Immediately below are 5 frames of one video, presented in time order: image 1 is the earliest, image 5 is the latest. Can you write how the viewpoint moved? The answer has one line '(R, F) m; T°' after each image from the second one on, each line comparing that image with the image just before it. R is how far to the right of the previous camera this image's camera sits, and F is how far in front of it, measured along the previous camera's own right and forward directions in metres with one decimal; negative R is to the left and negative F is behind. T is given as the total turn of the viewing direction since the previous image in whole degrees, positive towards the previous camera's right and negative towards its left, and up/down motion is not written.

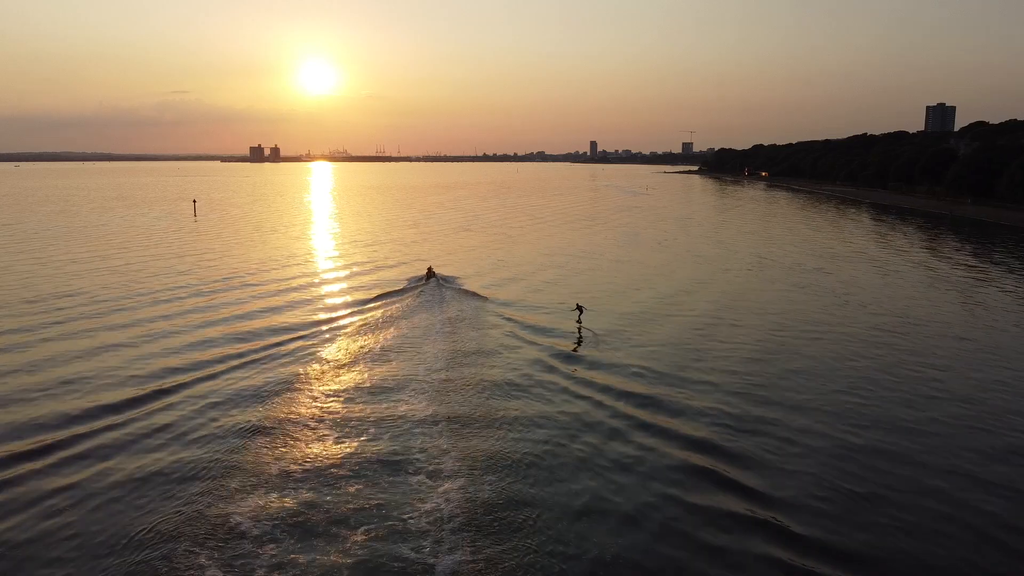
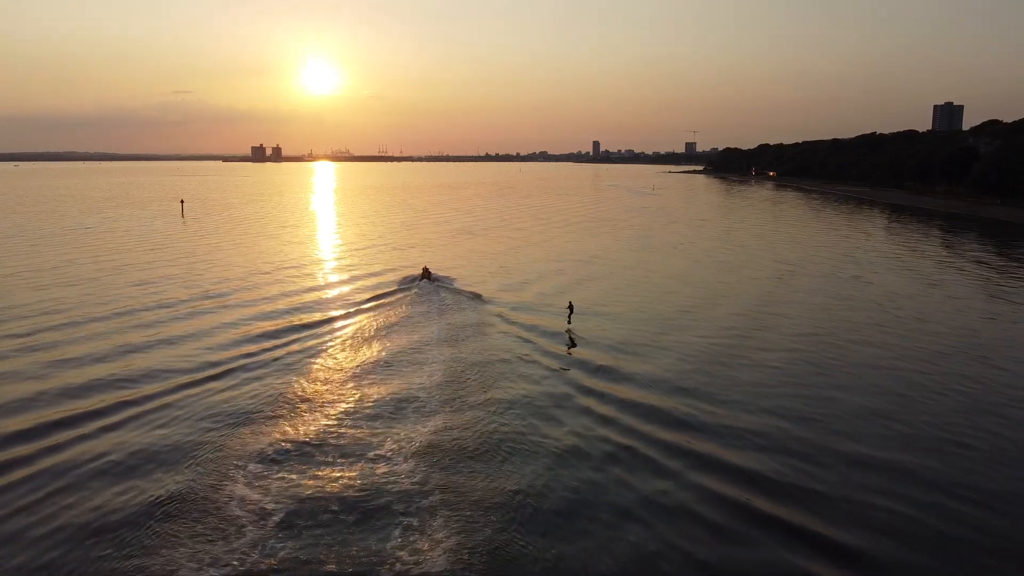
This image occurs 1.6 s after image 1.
(-0.2, +2.5) m; 0°
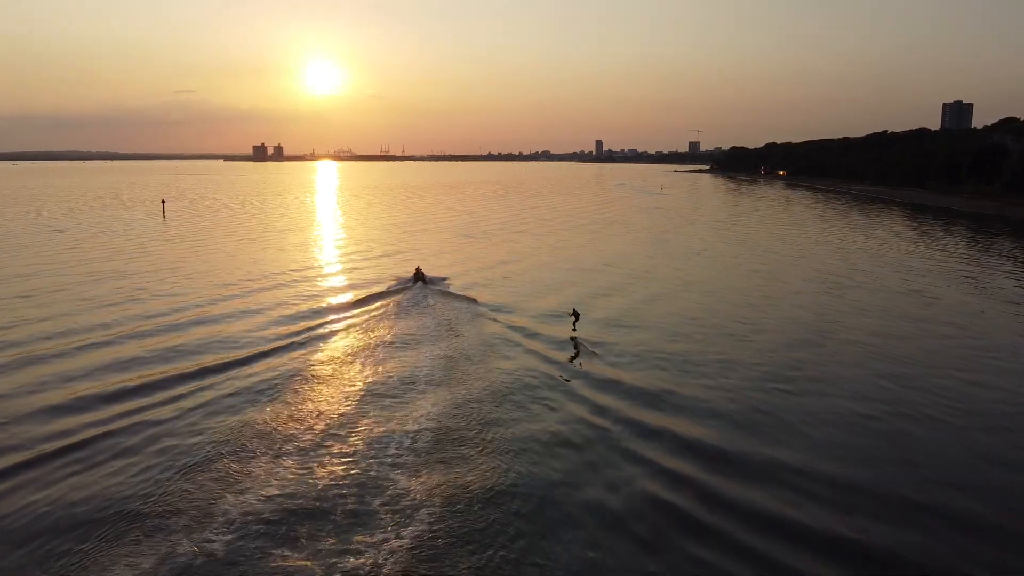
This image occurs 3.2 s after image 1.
(-0.3, +3.4) m; 0°
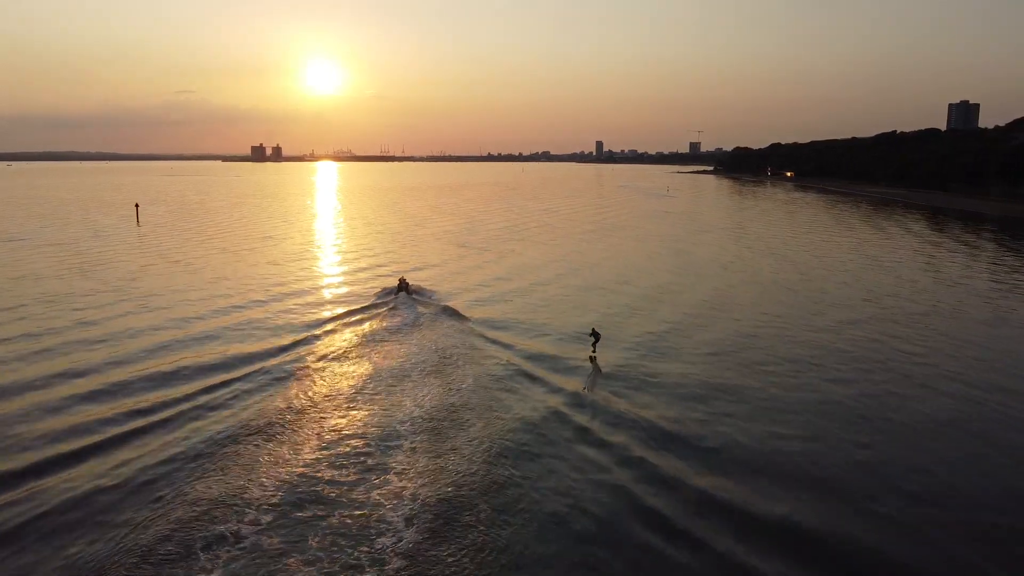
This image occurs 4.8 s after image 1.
(-0.1, +3.3) m; 0°
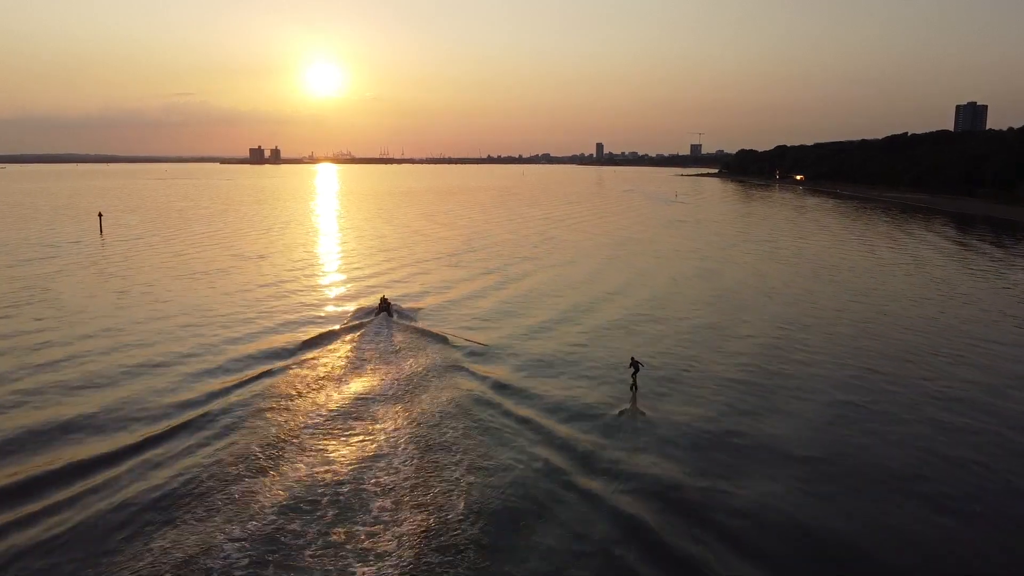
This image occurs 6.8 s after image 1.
(-0.2, +4.0) m; 0°
